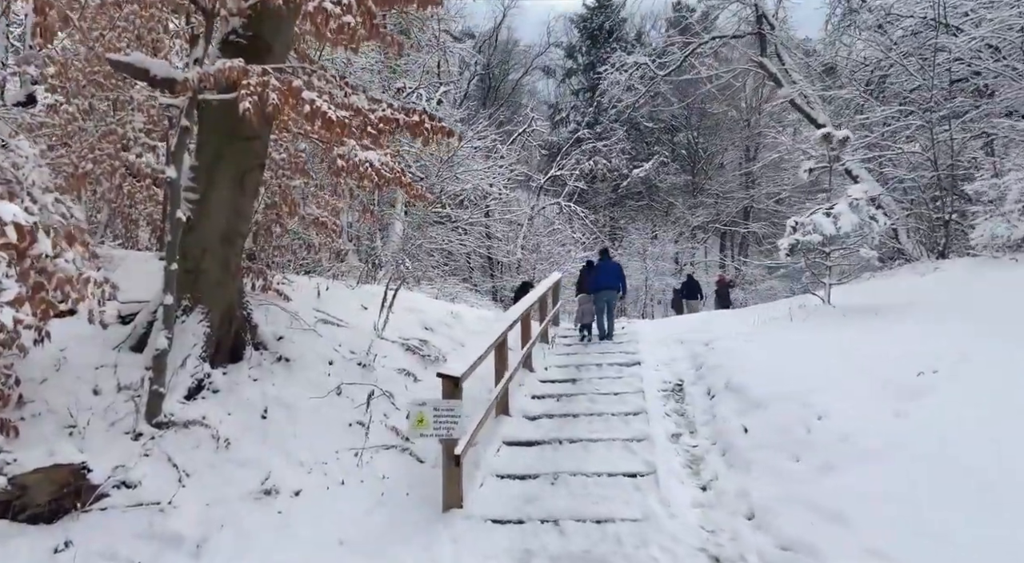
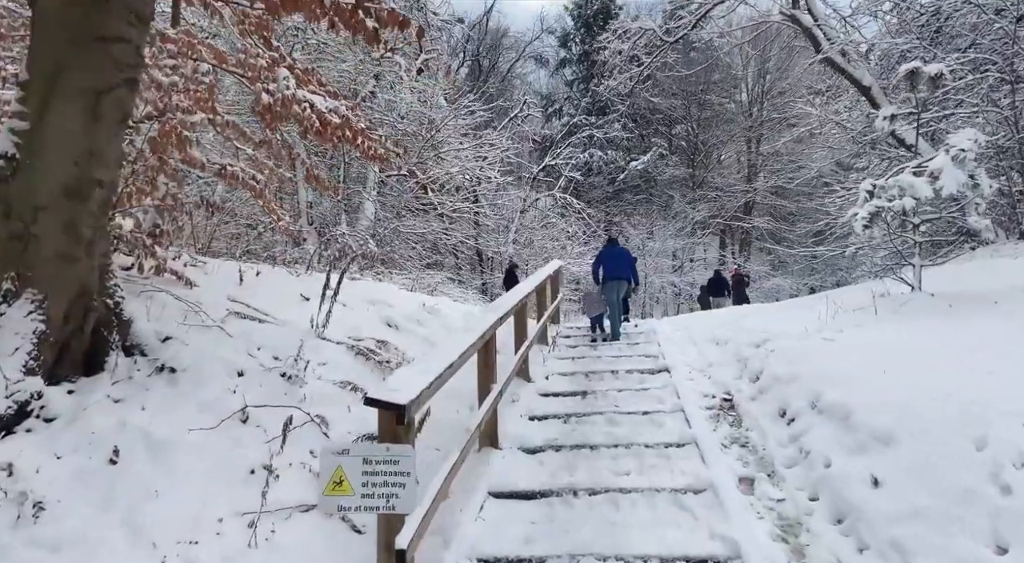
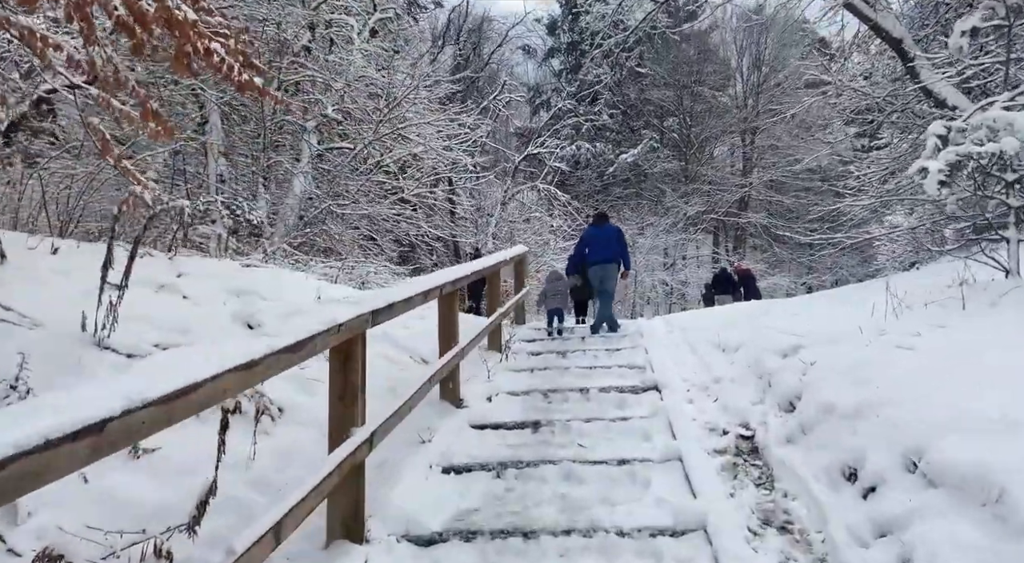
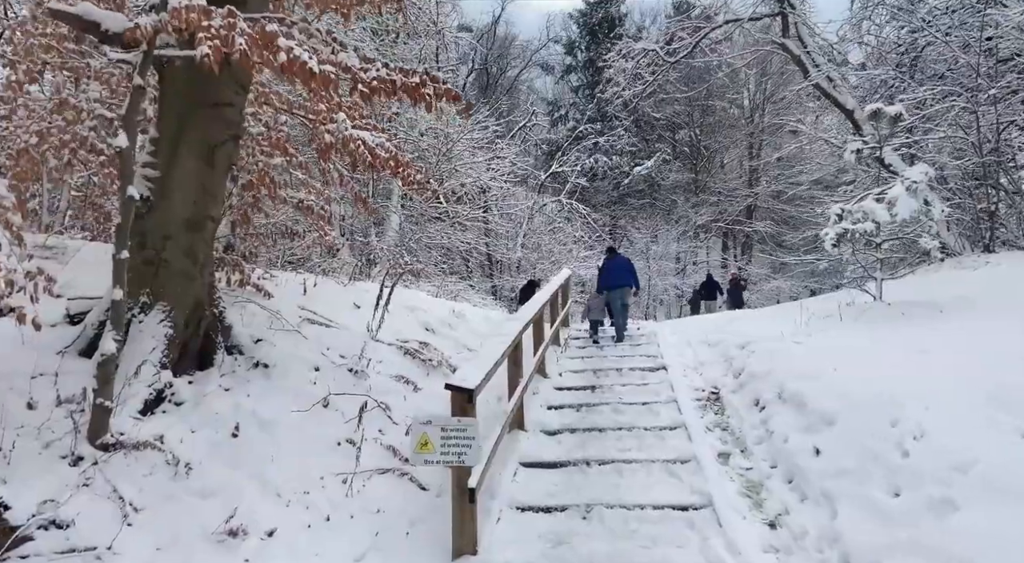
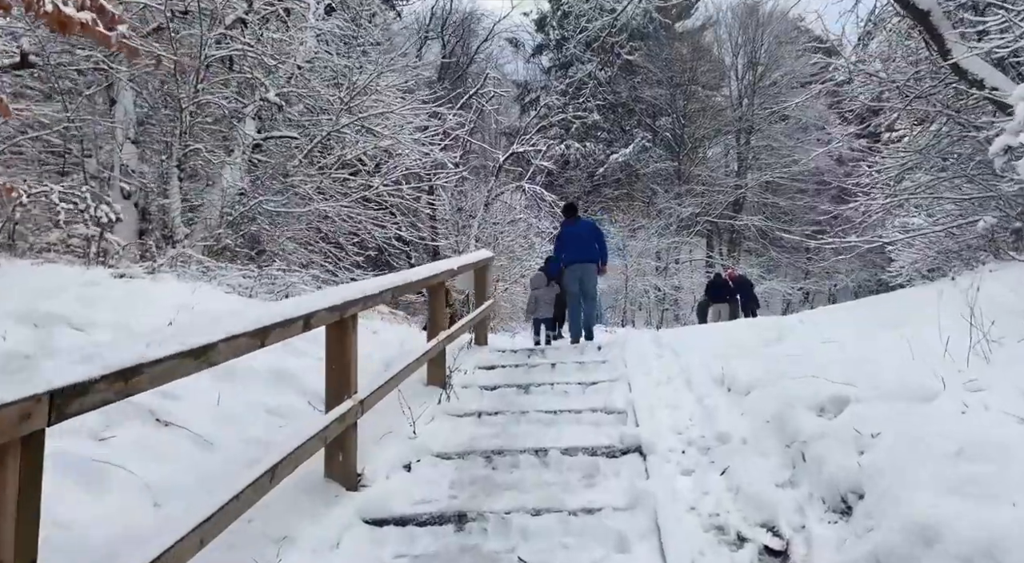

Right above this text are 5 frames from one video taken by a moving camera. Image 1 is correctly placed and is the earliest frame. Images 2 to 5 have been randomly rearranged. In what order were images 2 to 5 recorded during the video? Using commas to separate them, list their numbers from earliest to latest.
4, 2, 3, 5
